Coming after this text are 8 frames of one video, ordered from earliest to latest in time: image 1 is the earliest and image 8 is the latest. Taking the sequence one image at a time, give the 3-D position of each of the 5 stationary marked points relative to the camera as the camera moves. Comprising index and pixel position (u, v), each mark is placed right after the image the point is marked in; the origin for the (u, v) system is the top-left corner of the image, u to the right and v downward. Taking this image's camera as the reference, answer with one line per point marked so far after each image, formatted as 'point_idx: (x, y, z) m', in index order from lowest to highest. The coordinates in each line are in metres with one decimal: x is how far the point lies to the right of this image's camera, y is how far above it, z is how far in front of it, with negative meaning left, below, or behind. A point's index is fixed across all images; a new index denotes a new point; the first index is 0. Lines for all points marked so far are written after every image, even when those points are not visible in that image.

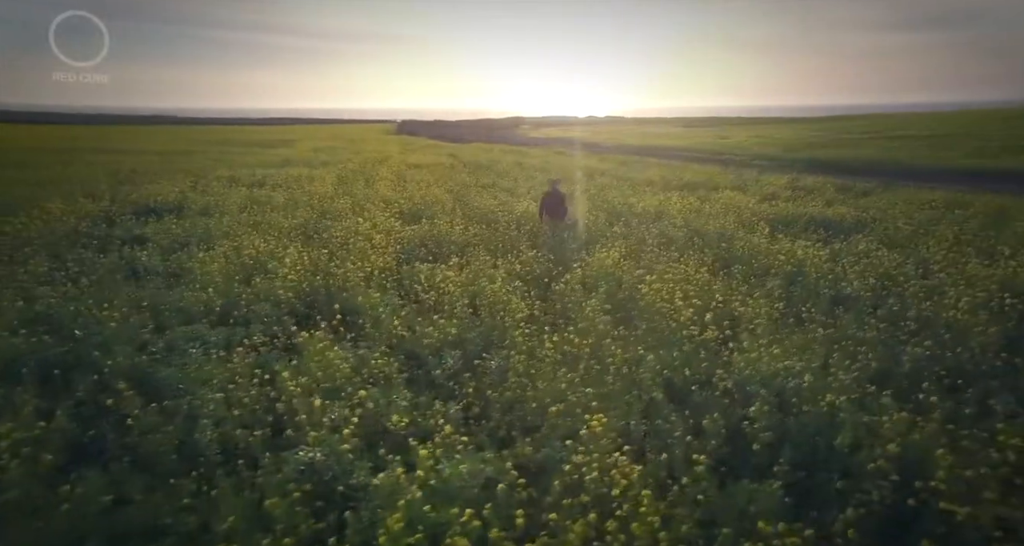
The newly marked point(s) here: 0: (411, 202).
0: (-1.0, +0.6, +4.8) m
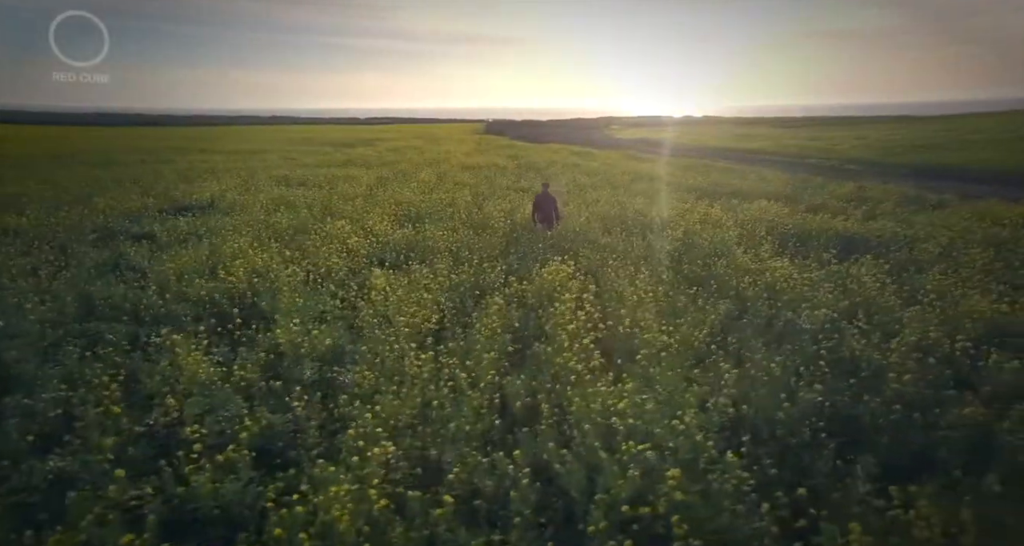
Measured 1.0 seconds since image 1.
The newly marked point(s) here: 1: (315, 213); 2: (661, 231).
0: (-1.0, +0.6, +4.9) m
1: (-1.7, +0.5, +4.6) m
2: (+1.3, +0.4, +4.6) m
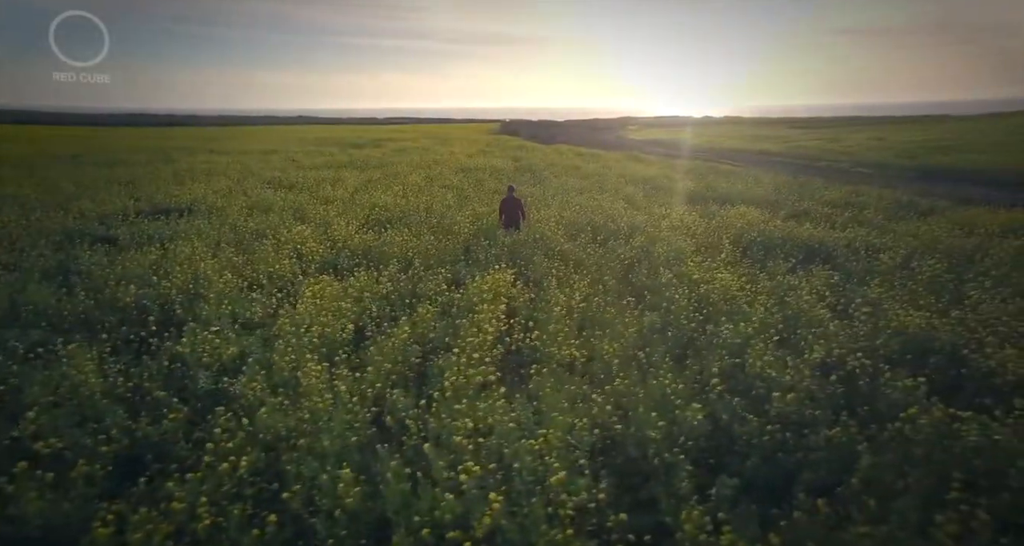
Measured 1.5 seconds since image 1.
0: (-1.2, +0.6, +4.9) m
1: (-2.0, +0.5, +4.6) m
2: (+1.0, +0.3, +4.6) m
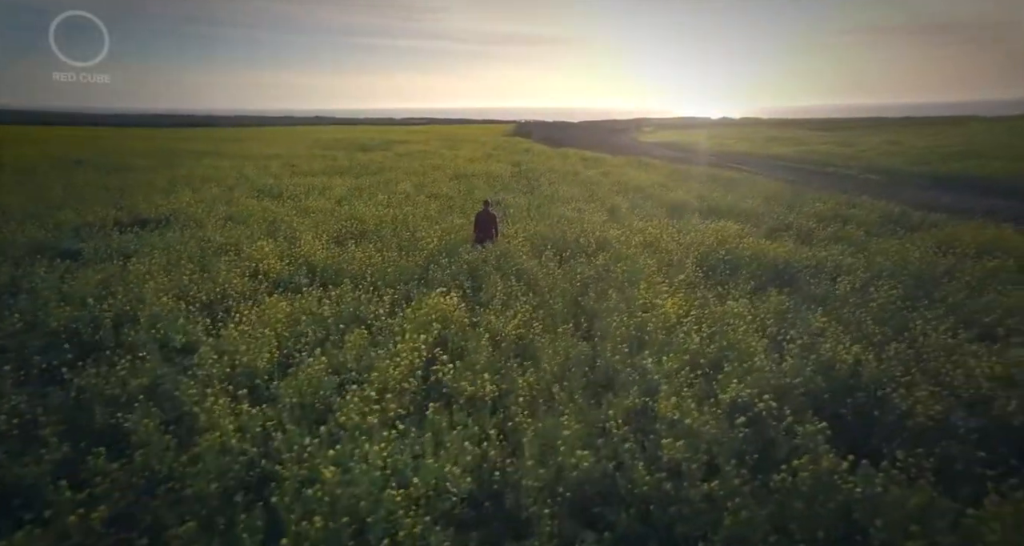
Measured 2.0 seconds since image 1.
0: (-1.5, +0.5, +4.9) m
1: (-2.3, +0.4, +4.7) m
2: (+0.7, +0.2, +4.6) m
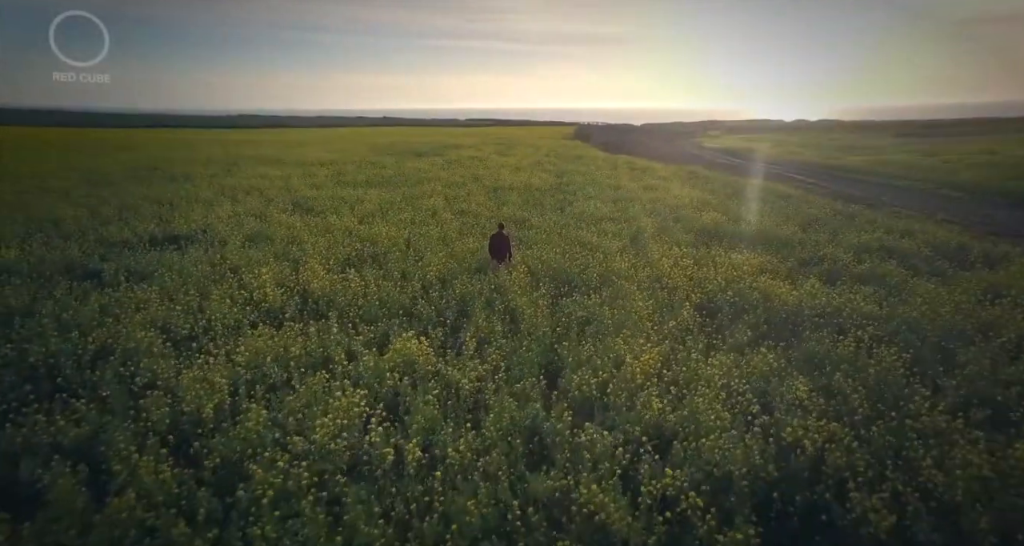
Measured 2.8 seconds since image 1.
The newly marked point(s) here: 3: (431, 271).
0: (-1.4, +0.3, +5.0) m
1: (-2.2, +0.2, +4.8) m
2: (+0.7, -0.1, +4.4) m
3: (-0.7, 0.0, +4.6) m
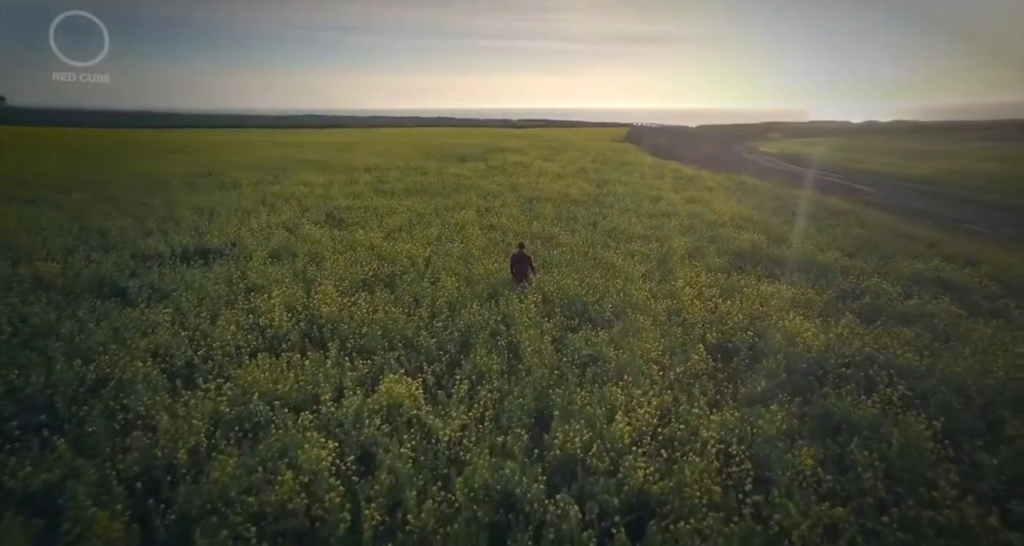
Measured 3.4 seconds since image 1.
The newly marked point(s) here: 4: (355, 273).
0: (-1.3, +0.1, +5.1) m
1: (-2.1, 0.0, +4.9) m
2: (+0.8, -0.4, +4.3) m
3: (-0.6, -0.2, +4.6) m
4: (-1.5, 0.0, +4.9) m
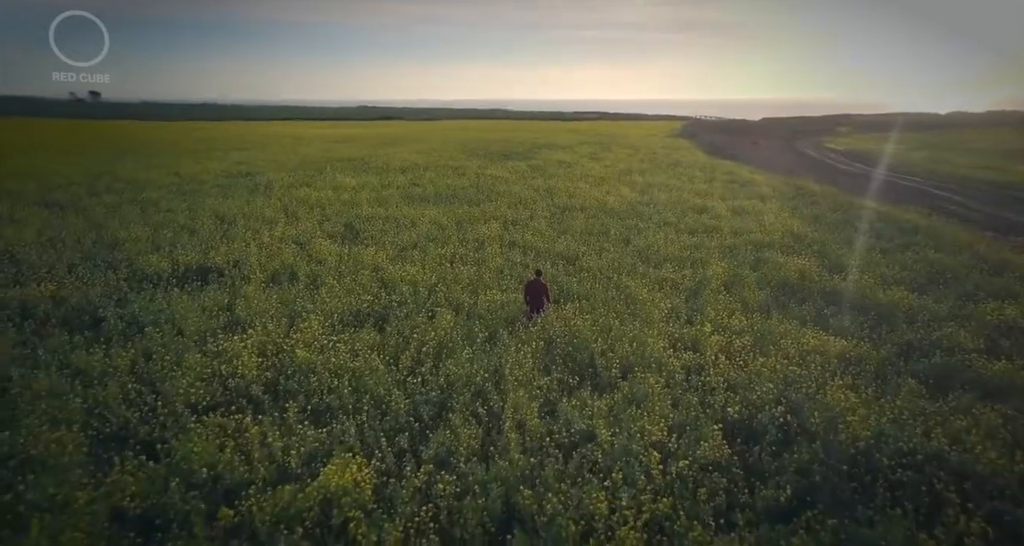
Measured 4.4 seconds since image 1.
0: (-1.2, -0.2, +4.7) m
1: (-2.0, -0.2, +4.6) m
2: (+0.8, -0.7, +3.7) m
3: (-0.6, -0.5, +4.2) m
4: (-1.5, -0.3, +4.6) m
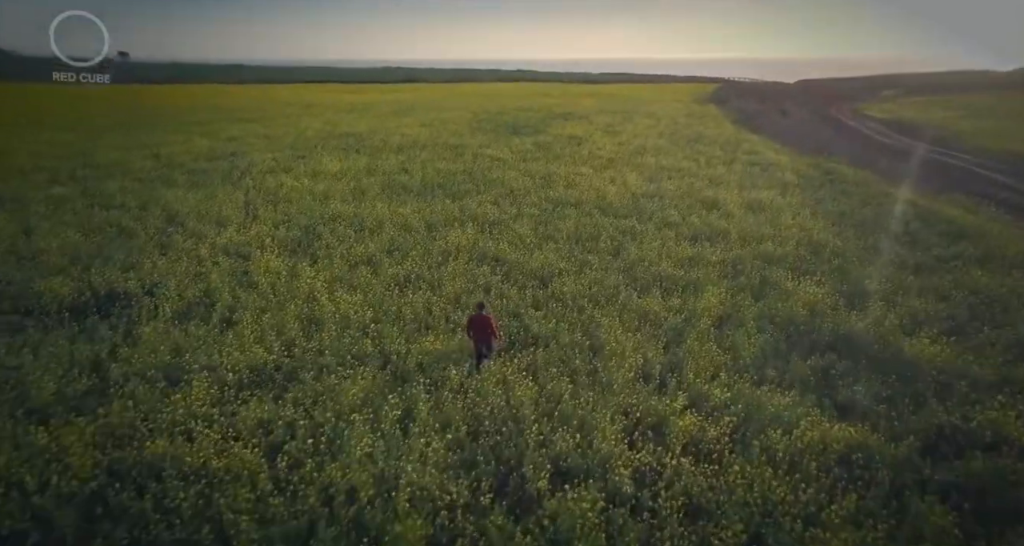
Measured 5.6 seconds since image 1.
0: (-1.7, -0.6, +3.9) m
1: (-2.5, -0.6, +3.9) m
2: (+0.3, -1.2, +2.9) m
3: (-1.1, -0.9, +3.4) m
4: (-2.0, -0.6, +3.9) m
